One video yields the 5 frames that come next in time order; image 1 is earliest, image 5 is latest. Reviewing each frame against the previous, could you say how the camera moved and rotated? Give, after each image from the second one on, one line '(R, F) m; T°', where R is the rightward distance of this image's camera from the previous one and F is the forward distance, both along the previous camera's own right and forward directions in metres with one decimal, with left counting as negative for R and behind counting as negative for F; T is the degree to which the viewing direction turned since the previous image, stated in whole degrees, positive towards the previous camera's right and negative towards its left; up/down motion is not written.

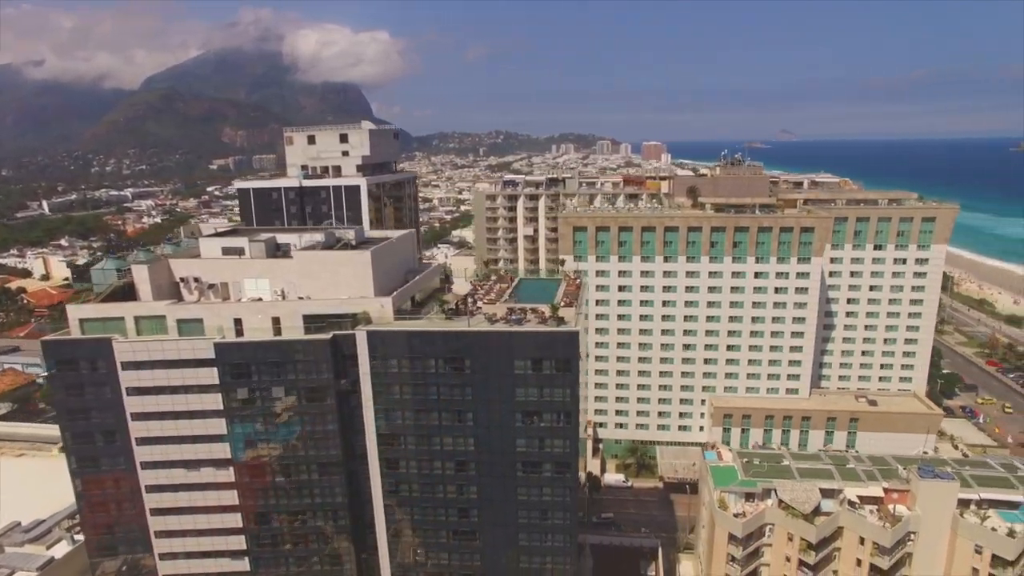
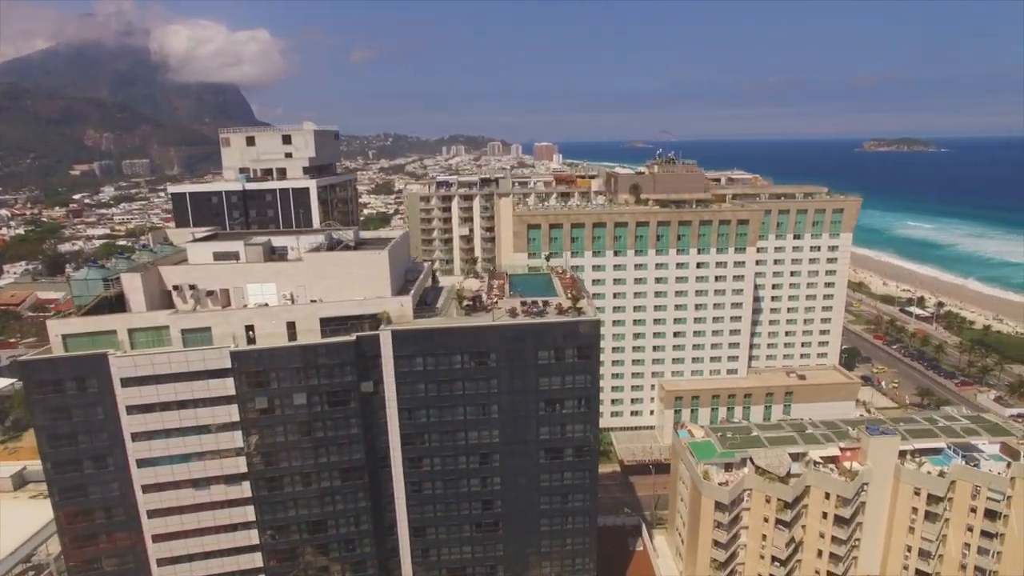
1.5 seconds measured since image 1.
(-9.6, -0.6) m; +10°
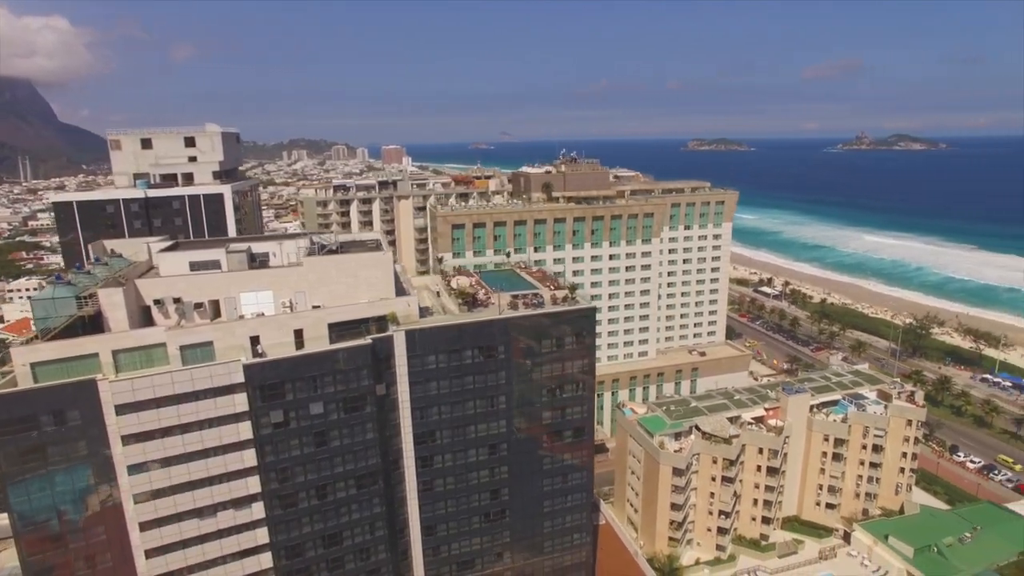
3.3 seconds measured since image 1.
(-11.7, -0.4) m; +14°
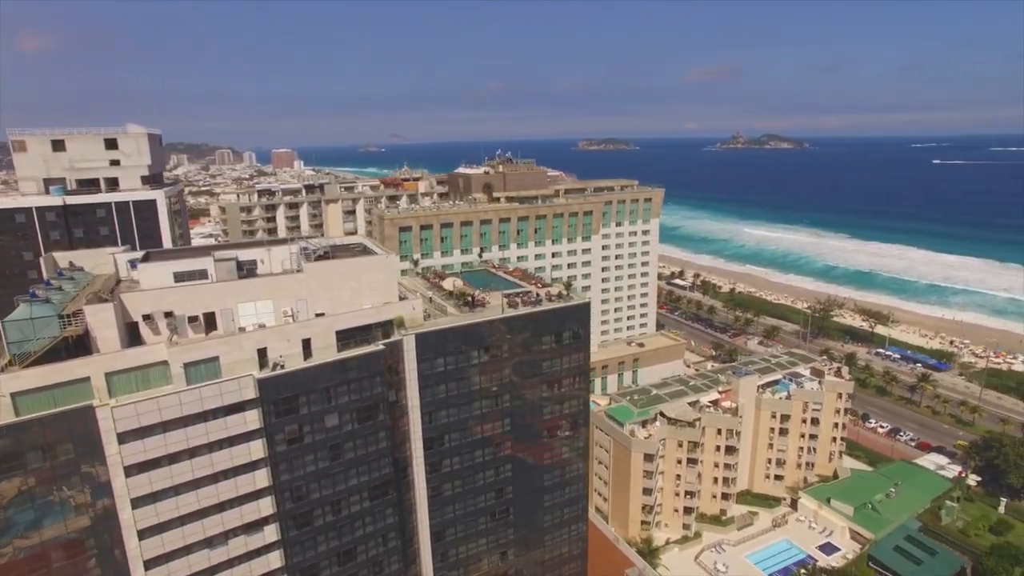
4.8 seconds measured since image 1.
(-8.0, +0.4) m; +10°
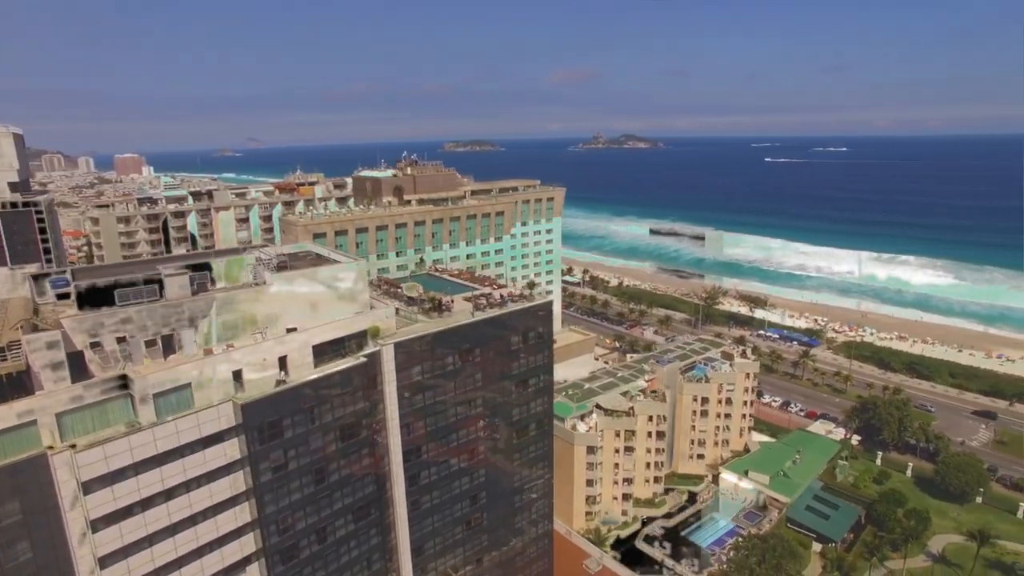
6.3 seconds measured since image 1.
(-7.3, +1.3) m; +12°
